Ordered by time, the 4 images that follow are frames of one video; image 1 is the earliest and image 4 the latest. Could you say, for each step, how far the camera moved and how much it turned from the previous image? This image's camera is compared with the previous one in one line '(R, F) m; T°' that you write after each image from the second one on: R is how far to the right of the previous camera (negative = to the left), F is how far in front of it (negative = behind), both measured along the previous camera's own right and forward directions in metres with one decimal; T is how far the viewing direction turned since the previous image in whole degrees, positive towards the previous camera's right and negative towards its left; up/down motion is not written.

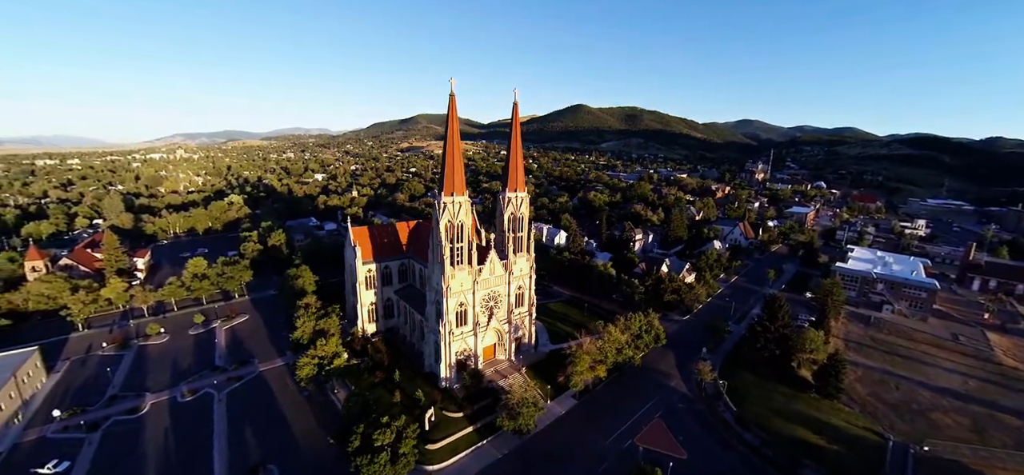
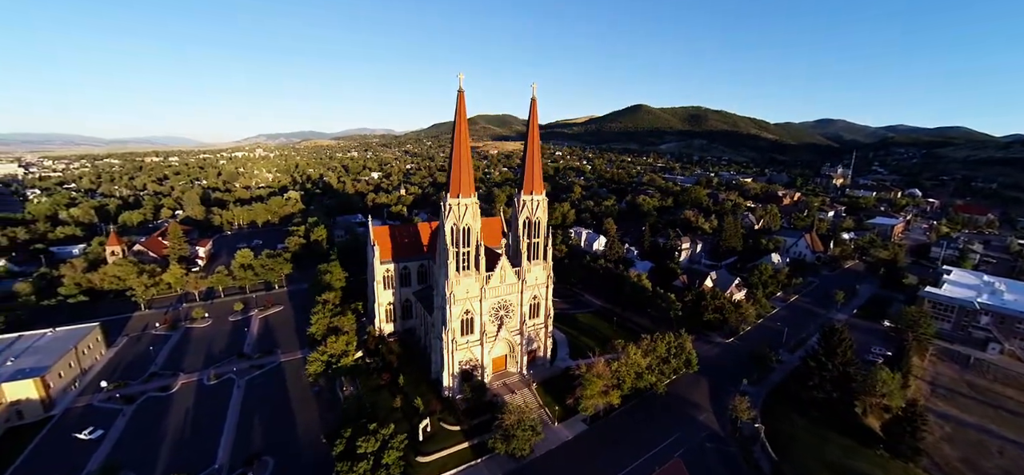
(+3.8, +2.8) m; -8°
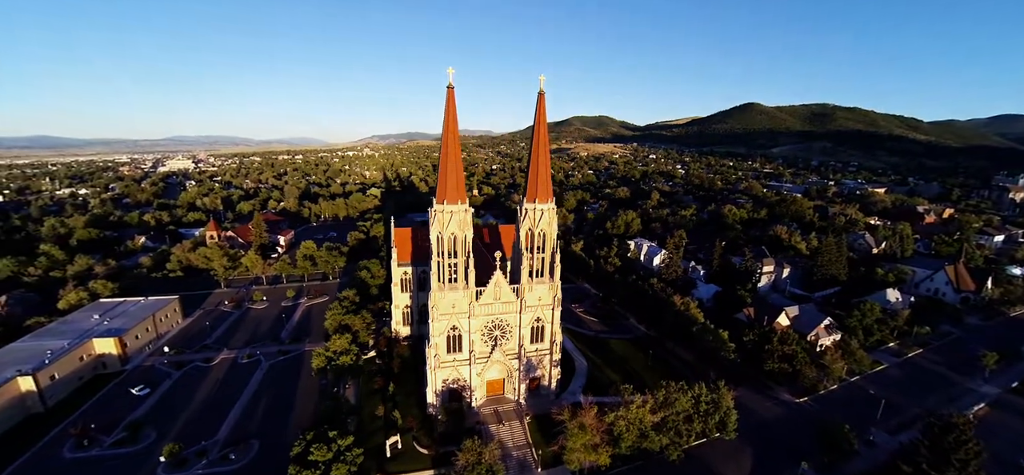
(+7.8, +5.0) m; -13°
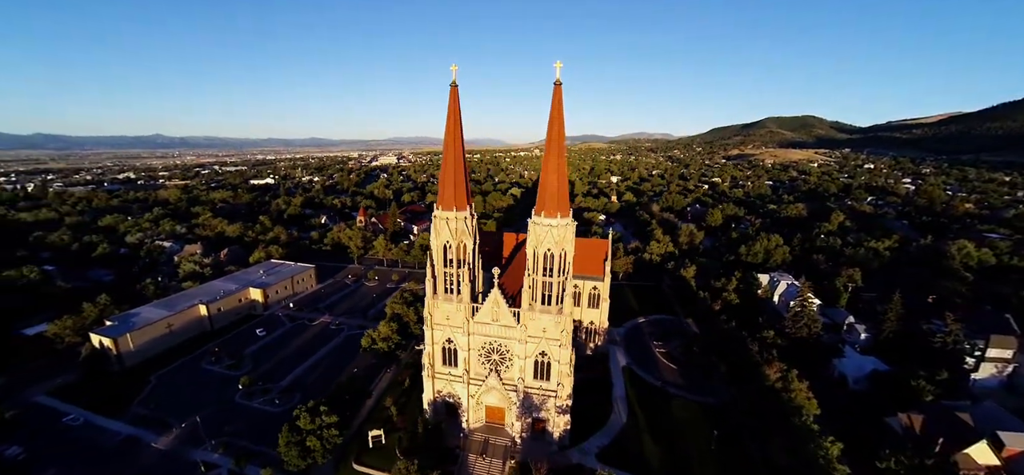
(+11.5, +6.5) m; -24°
